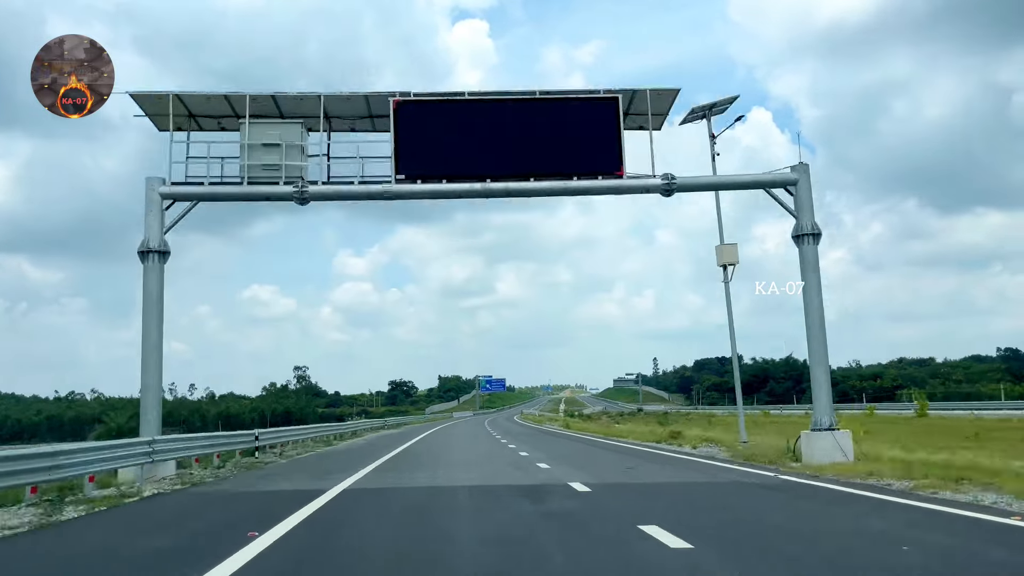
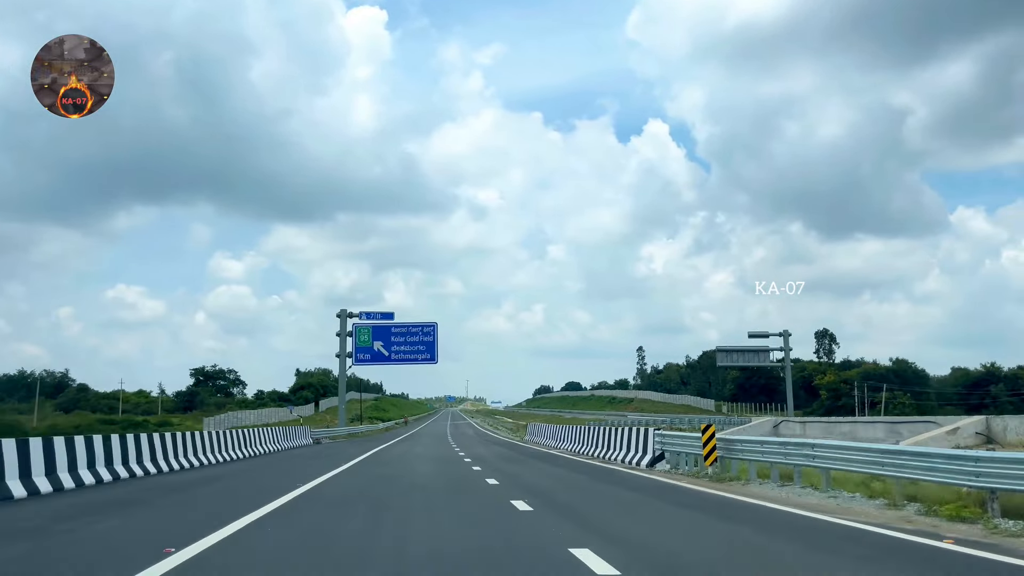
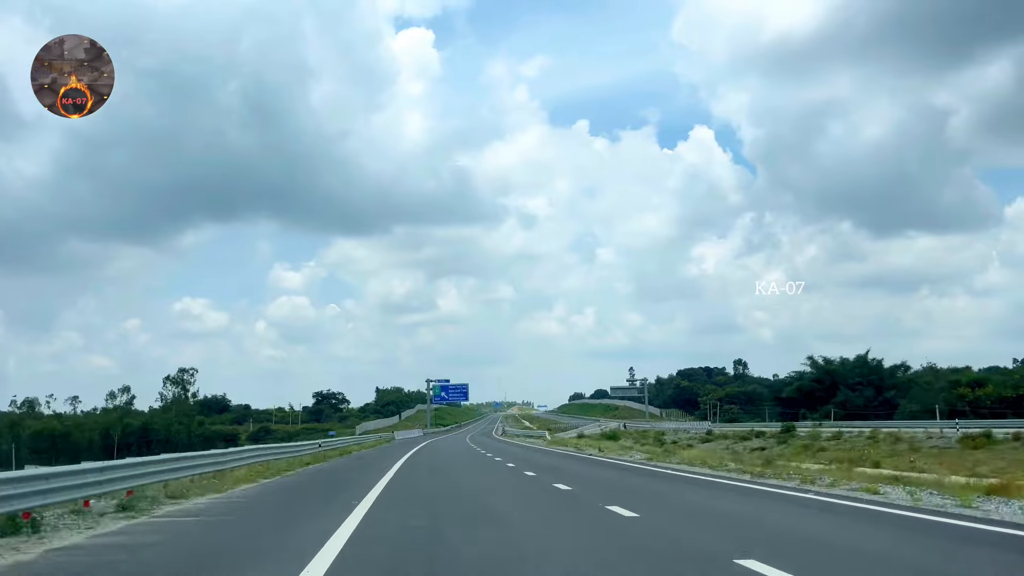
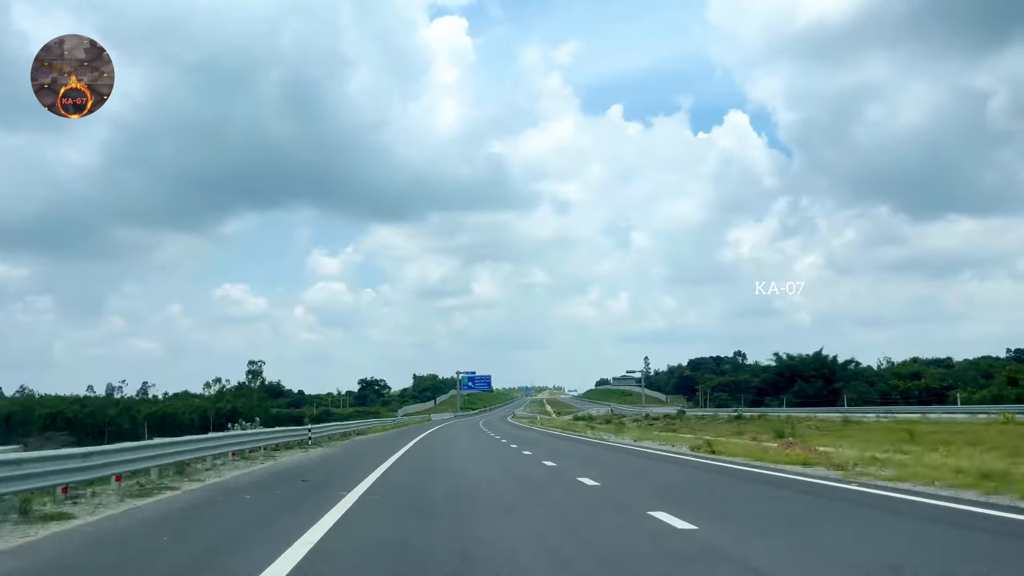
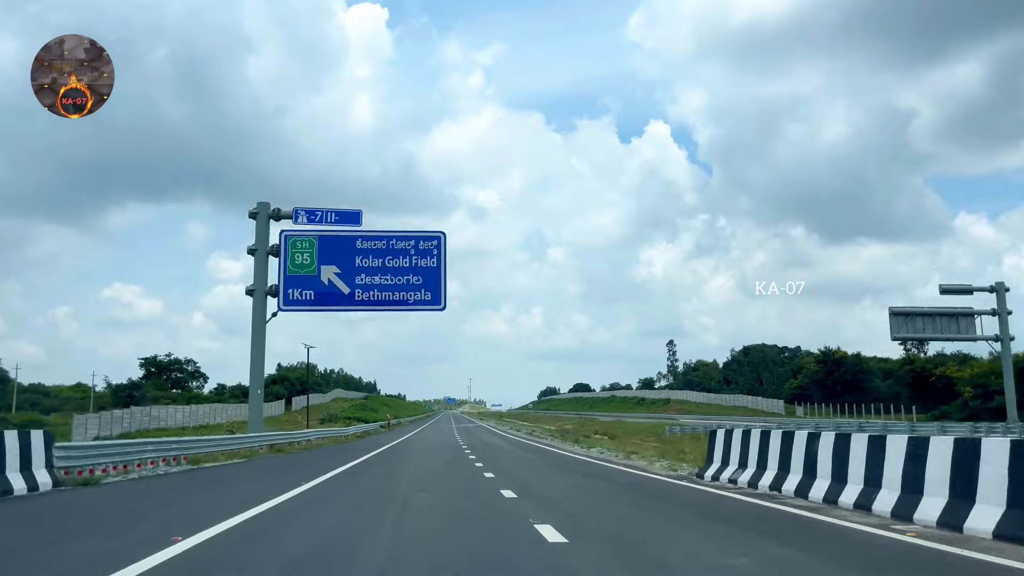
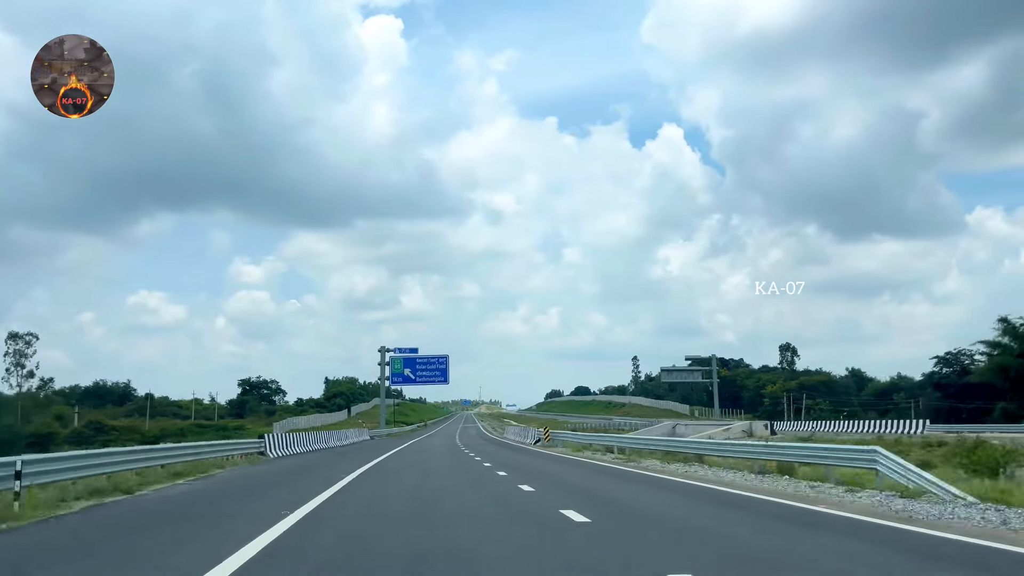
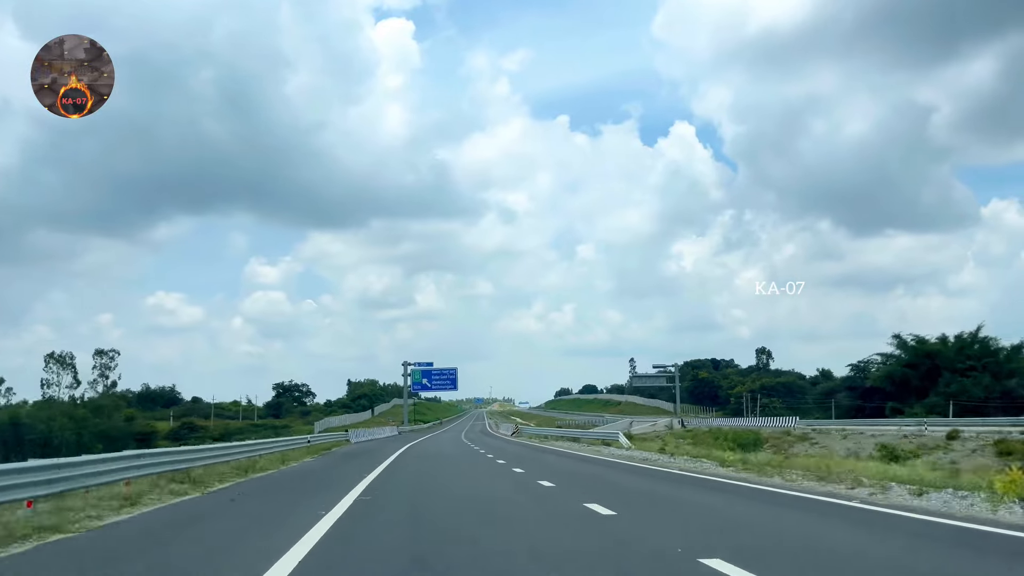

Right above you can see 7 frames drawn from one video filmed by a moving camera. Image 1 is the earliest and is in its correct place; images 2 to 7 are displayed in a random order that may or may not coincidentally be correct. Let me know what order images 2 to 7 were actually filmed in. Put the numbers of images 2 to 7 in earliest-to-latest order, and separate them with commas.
4, 3, 7, 6, 2, 5
